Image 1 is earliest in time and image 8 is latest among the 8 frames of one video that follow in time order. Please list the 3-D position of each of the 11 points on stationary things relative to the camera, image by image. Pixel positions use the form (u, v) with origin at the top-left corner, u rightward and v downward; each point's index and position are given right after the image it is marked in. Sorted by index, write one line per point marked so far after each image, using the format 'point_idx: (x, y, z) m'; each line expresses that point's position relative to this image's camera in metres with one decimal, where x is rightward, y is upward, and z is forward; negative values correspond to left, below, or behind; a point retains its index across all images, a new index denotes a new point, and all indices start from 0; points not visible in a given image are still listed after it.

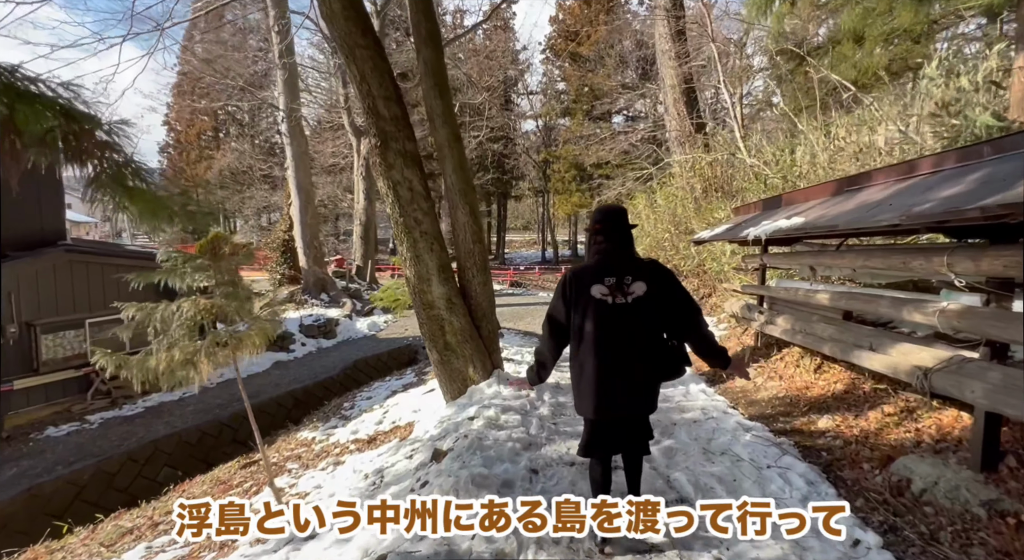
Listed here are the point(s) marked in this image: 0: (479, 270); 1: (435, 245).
0: (-0.3, +0.1, +5.2) m
1: (-0.7, +0.3, +5.0) m
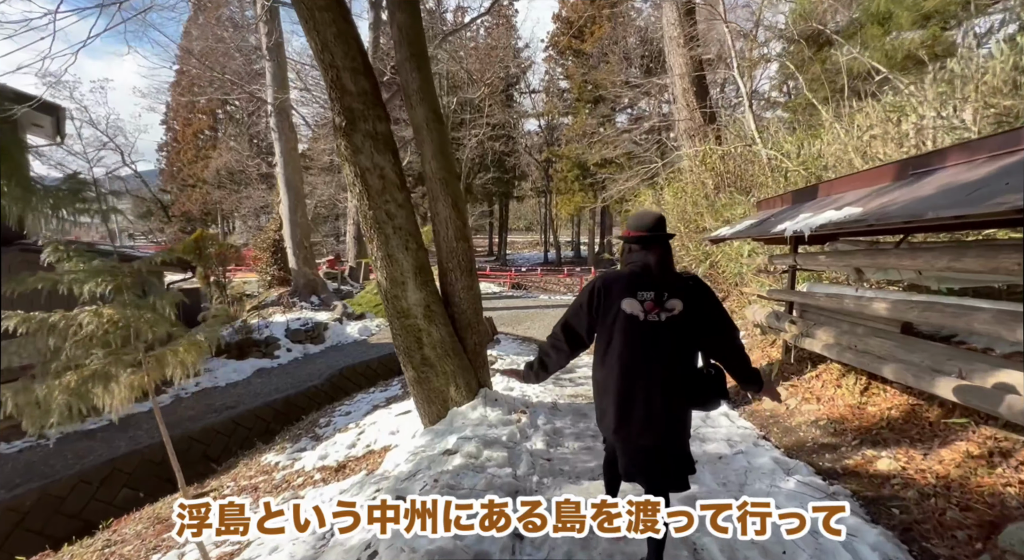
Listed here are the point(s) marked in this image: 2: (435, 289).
0: (-0.4, +0.1, +4.5) m
1: (-0.8, +0.3, +4.2) m
2: (-0.6, -0.1, +4.4) m
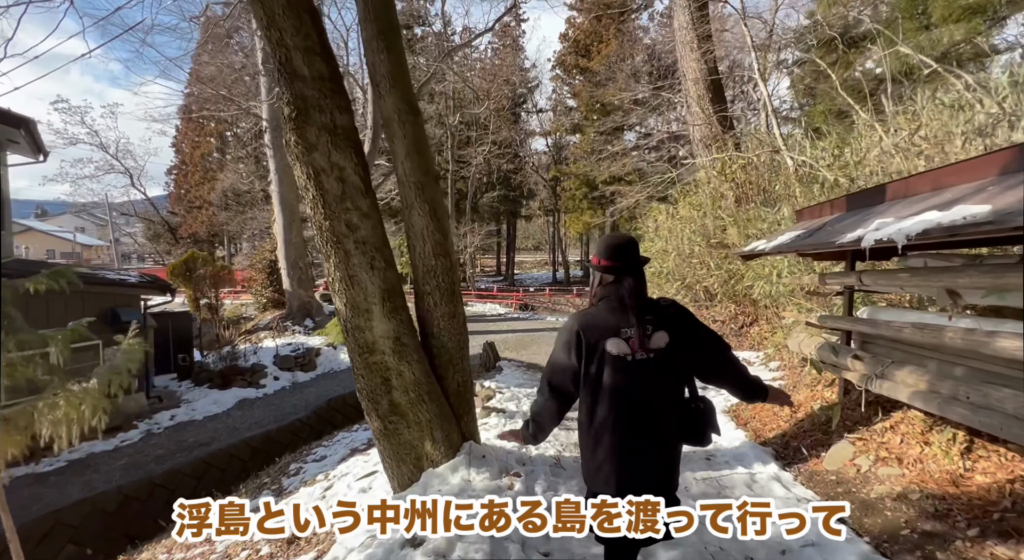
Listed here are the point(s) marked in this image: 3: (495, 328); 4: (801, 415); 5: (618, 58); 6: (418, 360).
0: (-0.5, -0.1, +3.6) m
1: (-0.8, +0.1, +3.4) m
2: (-0.7, -0.2, +3.5) m
3: (-0.5, -1.4, +15.4) m
4: (+2.3, -1.1, +4.2) m
5: (+3.8, +7.9, +19.7) m
6: (-0.6, -0.5, +3.5) m
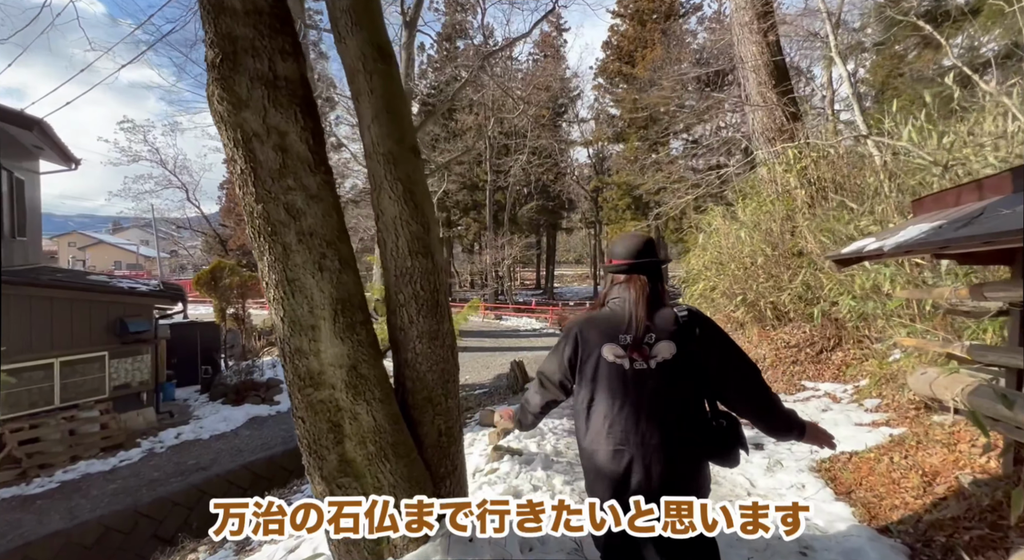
0: (-0.4, -0.2, +2.6) m
1: (-0.8, +0.1, +2.5) m
2: (-0.6, -0.3, +2.5) m
3: (+0.4, -1.7, +14.3) m
4: (+2.3, -1.2, +3.0) m
5: (+5.1, +7.4, +18.5) m
6: (-0.6, -0.5, +2.5) m
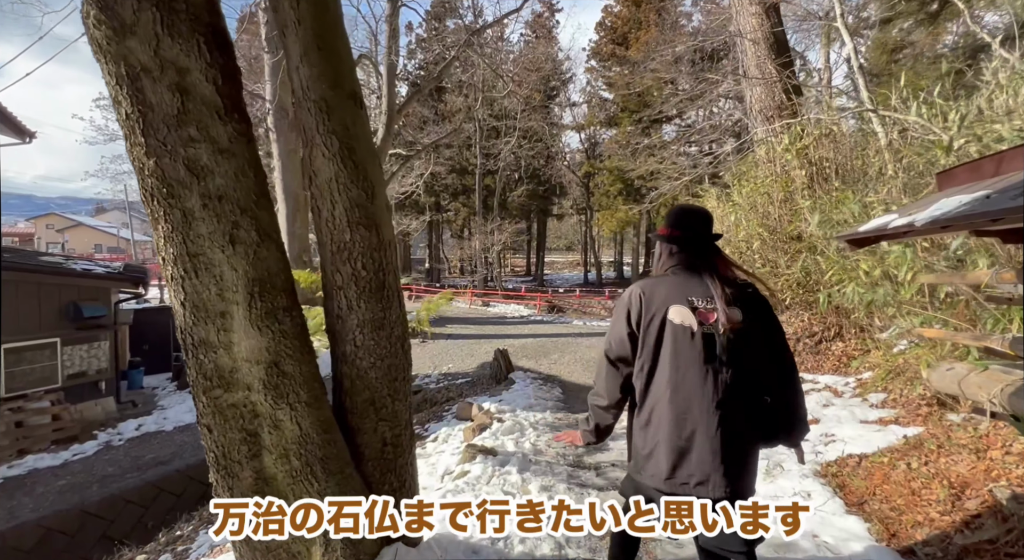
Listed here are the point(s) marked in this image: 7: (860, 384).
0: (-0.6, -0.1, +2.2) m
1: (-1.0, +0.2, +2.0) m
2: (-0.8, -0.2, +2.1) m
3: (+0.1, -1.3, +13.9) m
4: (+2.2, -1.1, +2.6) m
5: (+4.8, +7.8, +17.9) m
6: (-0.7, -0.4, +2.0) m
7: (+3.3, -1.0, +5.3) m
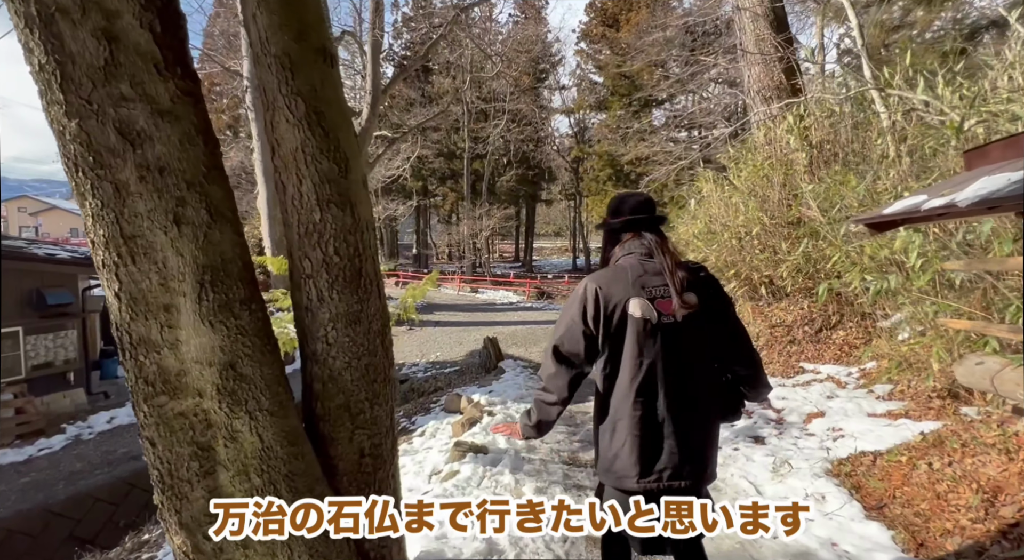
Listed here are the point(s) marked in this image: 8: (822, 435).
0: (-0.6, 0.0, +1.9) m
1: (-1.0, +0.2, +1.7) m
2: (-0.8, -0.1, +1.8) m
3: (-0.2, -1.0, +13.6) m
4: (+2.2, -1.0, +2.4) m
5: (+4.4, +8.3, +17.5) m
6: (-0.7, -0.4, +1.7) m
7: (+3.3, -0.9, +5.1) m
8: (+2.2, -1.1, +4.0) m
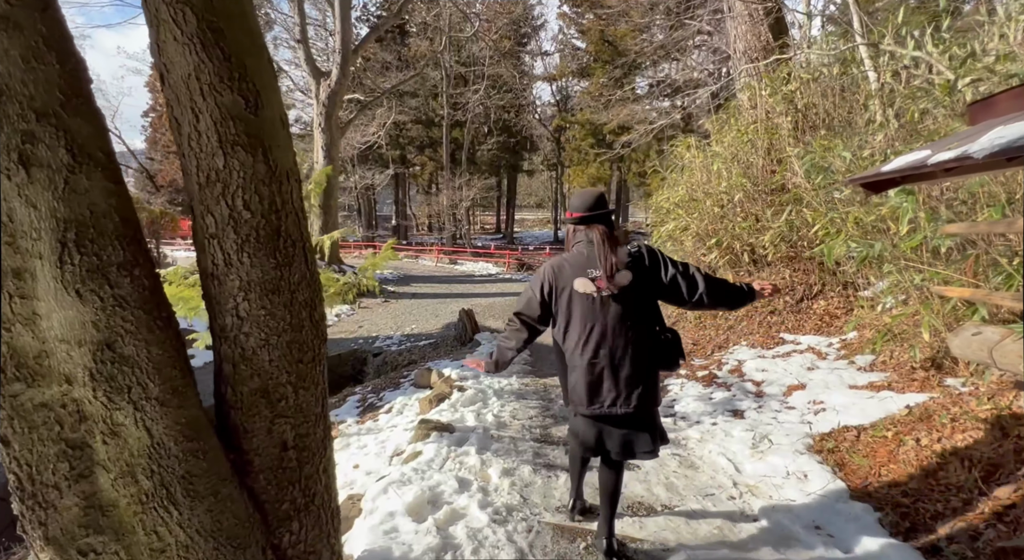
0: (-0.8, +0.1, +1.6) m
1: (-1.1, +0.3, +1.3) m
2: (-1.0, 0.0, +1.5) m
3: (-0.7, -0.3, +13.4) m
4: (+2.0, -0.9, +2.2) m
5: (+3.7, +9.2, +16.9) m
6: (-0.9, -0.3, +1.4) m
7: (+3.0, -0.6, +5.0) m
8: (+2.0, -0.9, +3.8) m
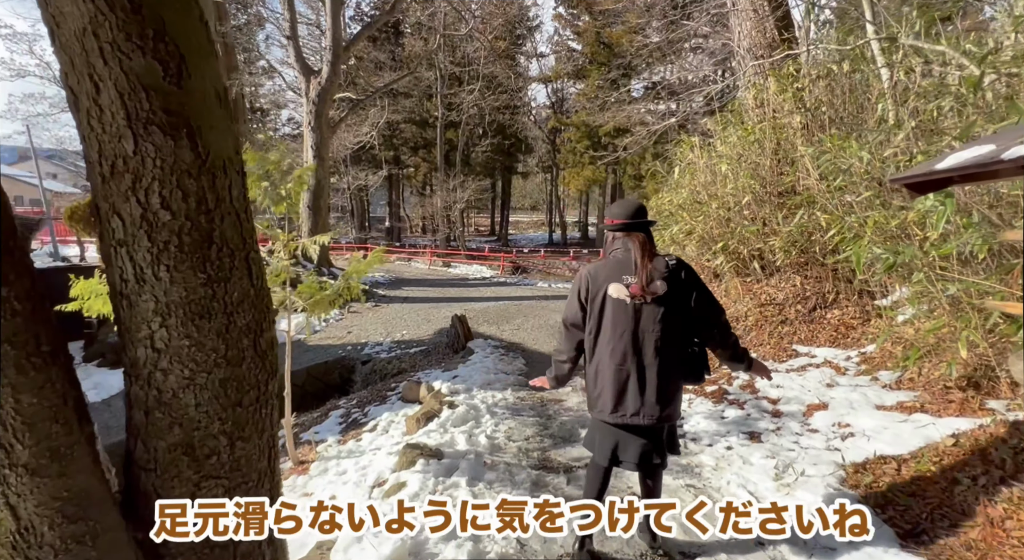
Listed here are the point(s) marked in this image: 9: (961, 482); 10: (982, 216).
0: (-0.8, 0.0, +1.2) m
1: (-1.1, +0.3, +1.0) m
2: (-1.0, -0.1, +1.1) m
3: (-0.8, -0.4, +13.0) m
4: (+2.0, -0.9, +1.9) m
5: (+3.6, +9.1, +16.7) m
6: (-0.9, -0.3, +1.1) m
7: (+3.0, -0.7, +4.6) m
8: (+2.0, -1.0, +3.5) m
9: (+2.0, -0.9, +2.5) m
10: (+3.0, +0.4, +3.5) m
